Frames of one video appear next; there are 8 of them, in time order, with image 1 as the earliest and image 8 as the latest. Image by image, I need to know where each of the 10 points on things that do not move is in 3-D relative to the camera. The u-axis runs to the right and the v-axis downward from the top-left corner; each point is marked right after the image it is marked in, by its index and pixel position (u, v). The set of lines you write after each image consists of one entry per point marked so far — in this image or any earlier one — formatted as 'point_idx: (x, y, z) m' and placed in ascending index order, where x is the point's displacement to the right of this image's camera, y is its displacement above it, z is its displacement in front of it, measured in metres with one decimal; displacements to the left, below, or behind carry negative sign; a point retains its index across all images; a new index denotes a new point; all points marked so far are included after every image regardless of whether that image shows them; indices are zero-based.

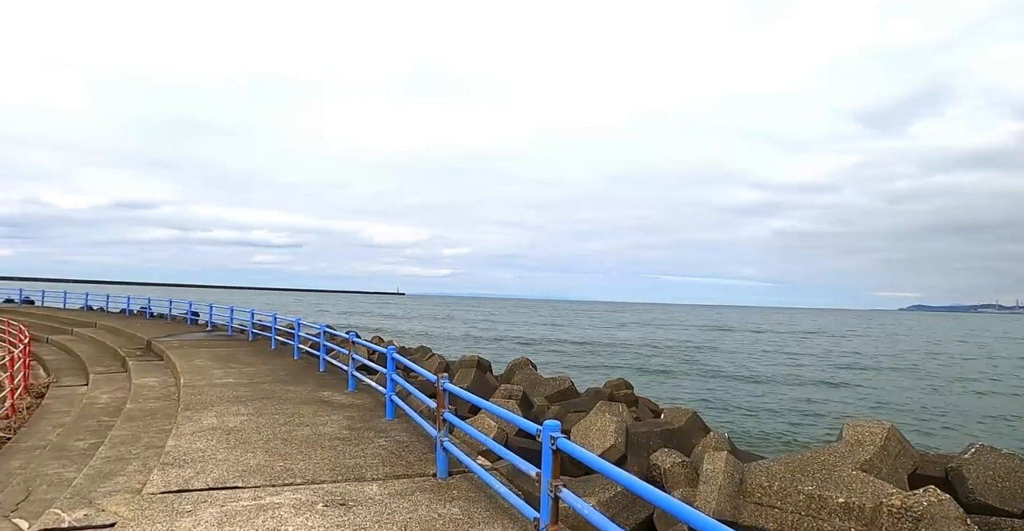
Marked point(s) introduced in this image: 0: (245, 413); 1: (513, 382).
0: (-2.9, -1.6, +6.6) m
1: (0.0, -2.1, +10.7) m
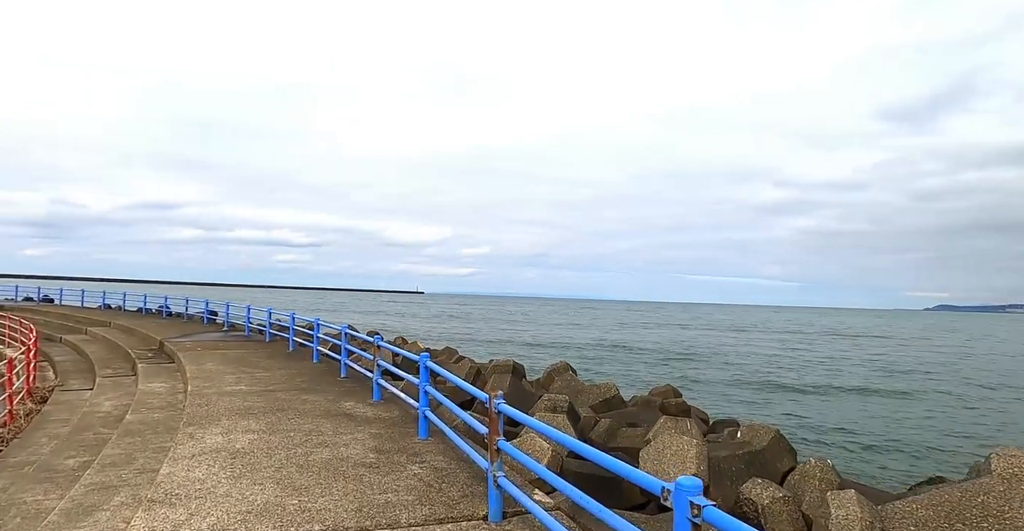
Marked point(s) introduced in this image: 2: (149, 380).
0: (-2.4, -1.6, +5.7) m
1: (+0.7, -2.0, +9.7) m
2: (-5.7, -1.8, +9.5) m
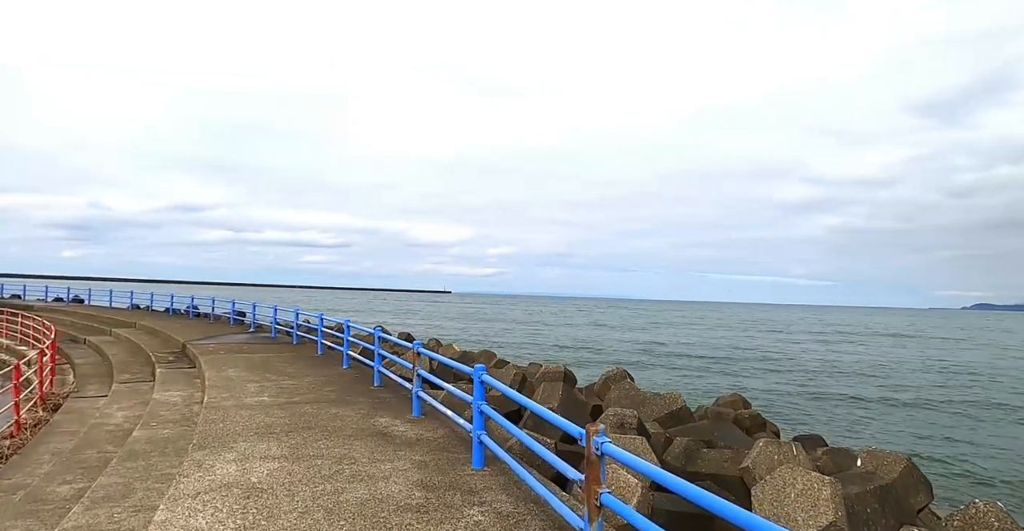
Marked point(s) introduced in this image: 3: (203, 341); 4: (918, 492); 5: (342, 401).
0: (-1.8, -1.5, +4.7) m
1: (+1.4, -1.9, +8.6) m
2: (-5.0, -1.8, +8.7) m
3: (-6.5, -1.6, +12.7) m
4: (+3.4, -1.9, +5.1) m
5: (-1.9, -1.6, +6.9) m
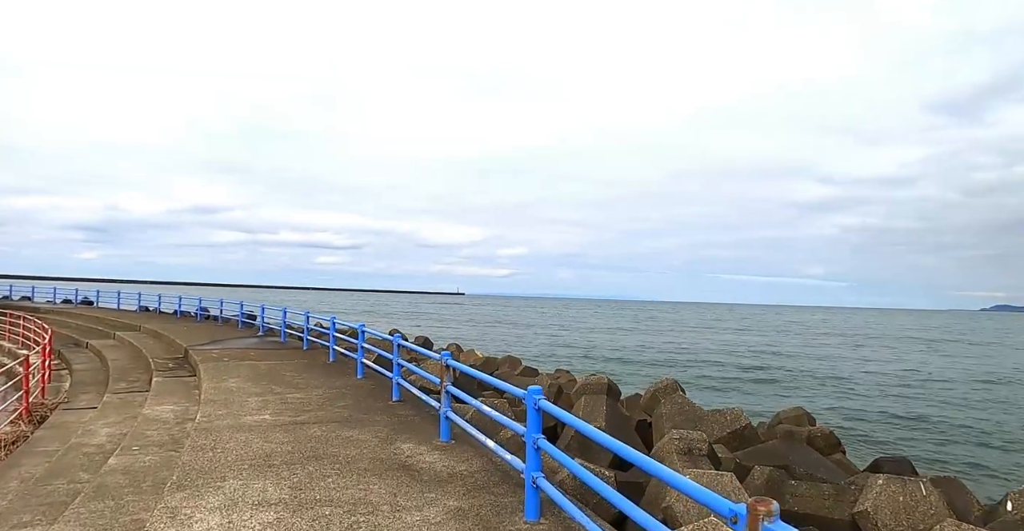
0: (-1.5, -1.4, +3.7) m
1: (+1.9, -1.9, +7.5) m
2: (-4.5, -1.7, +7.7) m
3: (-6.0, -1.6, +11.8) m
4: (+3.8, -1.8, +3.9) m
5: (-1.5, -1.5, +5.8) m
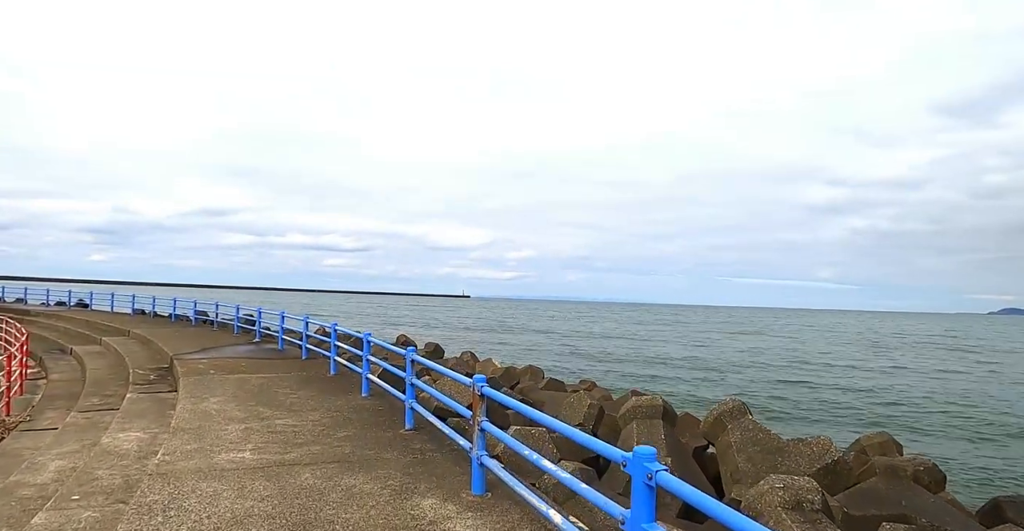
0: (-1.1, -1.4, +2.4) m
1: (+2.2, -1.9, +6.1) m
2: (-4.1, -1.7, +6.4) m
3: (-5.5, -1.6, +10.5) m
4: (+4.2, -1.8, +2.6) m
5: (-1.1, -1.5, +4.5) m
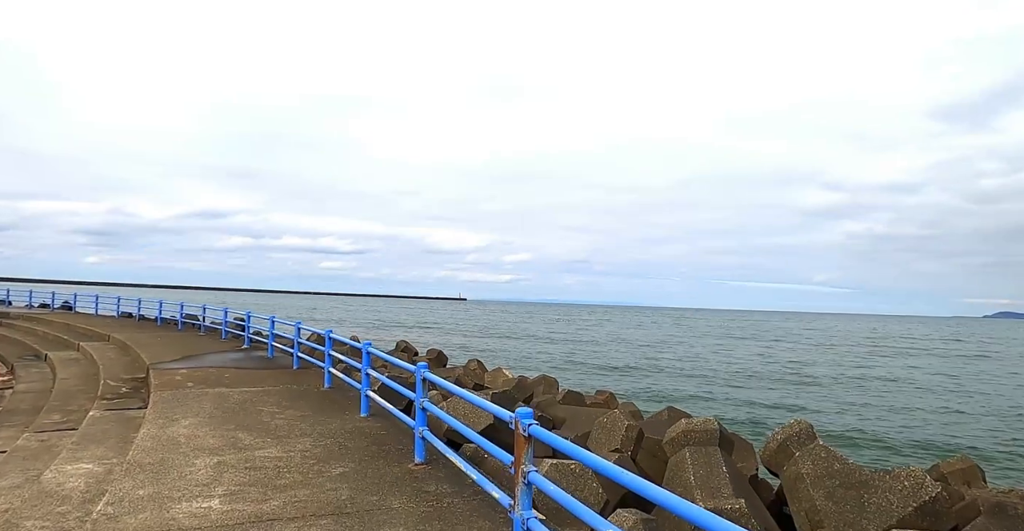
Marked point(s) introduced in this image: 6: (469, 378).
0: (-0.8, -1.4, +1.4) m
1: (+2.5, -1.8, +5.1) m
2: (-3.9, -1.7, +5.4) m
3: (-5.3, -1.6, +9.5) m
4: (+4.4, -1.8, +1.6) m
5: (-0.9, -1.4, +3.5) m
6: (-0.8, -1.9, +10.4) m
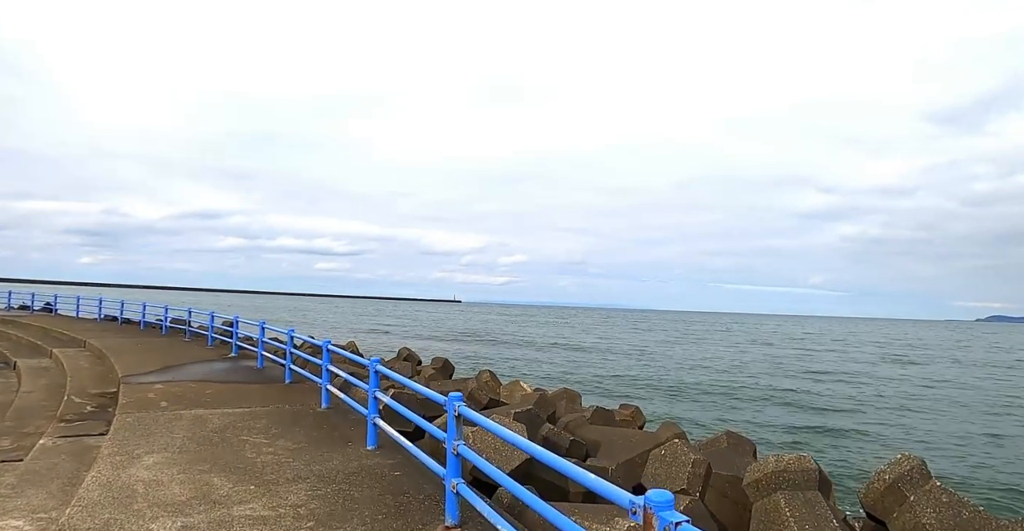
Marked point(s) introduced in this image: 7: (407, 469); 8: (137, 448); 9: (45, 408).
0: (-0.5, -1.3, +0.2) m
1: (+2.8, -1.8, +4.0) m
2: (-3.5, -1.6, +4.2) m
3: (-5.0, -1.5, +8.3) m
4: (+4.8, -1.8, +0.5) m
5: (-0.5, -1.4, +2.4) m
6: (-0.4, -2.0, +9.3) m
7: (-0.8, -1.5, +4.6) m
8: (-3.0, -1.5, +4.9) m
9: (-6.1, -1.9, +8.0) m
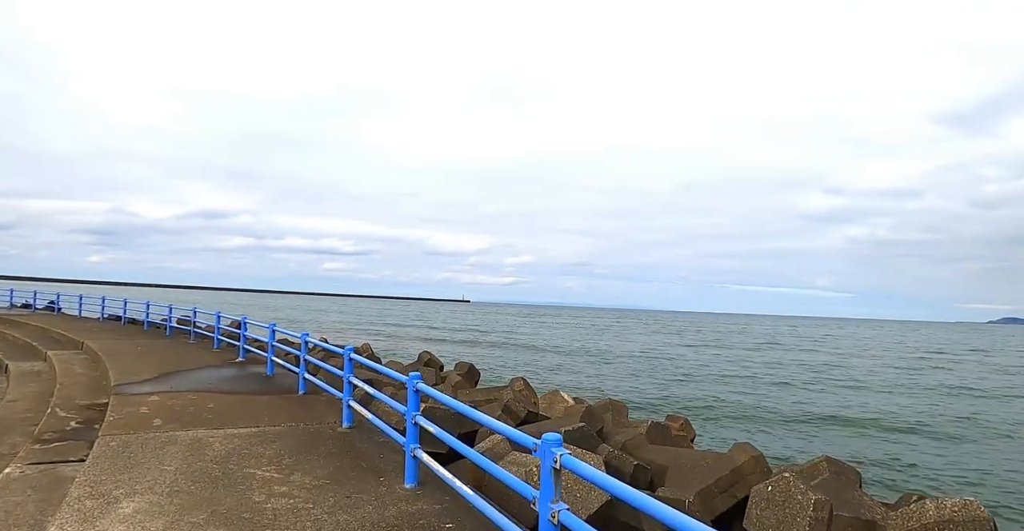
0: (0.0, -1.3, -0.8) m
1: (+3.3, -1.8, +2.9) m
2: (-3.0, -1.6, +3.2) m
3: (-4.5, -1.5, +7.3) m
4: (+5.2, -1.7, -0.6) m
5: (0.0, -1.4, +1.3) m
6: (+0.1, -1.9, +8.3) m
7: (-0.3, -1.5, +3.6) m
8: (-2.5, -1.4, +3.9) m
9: (-5.6, -1.8, +7.0) m
